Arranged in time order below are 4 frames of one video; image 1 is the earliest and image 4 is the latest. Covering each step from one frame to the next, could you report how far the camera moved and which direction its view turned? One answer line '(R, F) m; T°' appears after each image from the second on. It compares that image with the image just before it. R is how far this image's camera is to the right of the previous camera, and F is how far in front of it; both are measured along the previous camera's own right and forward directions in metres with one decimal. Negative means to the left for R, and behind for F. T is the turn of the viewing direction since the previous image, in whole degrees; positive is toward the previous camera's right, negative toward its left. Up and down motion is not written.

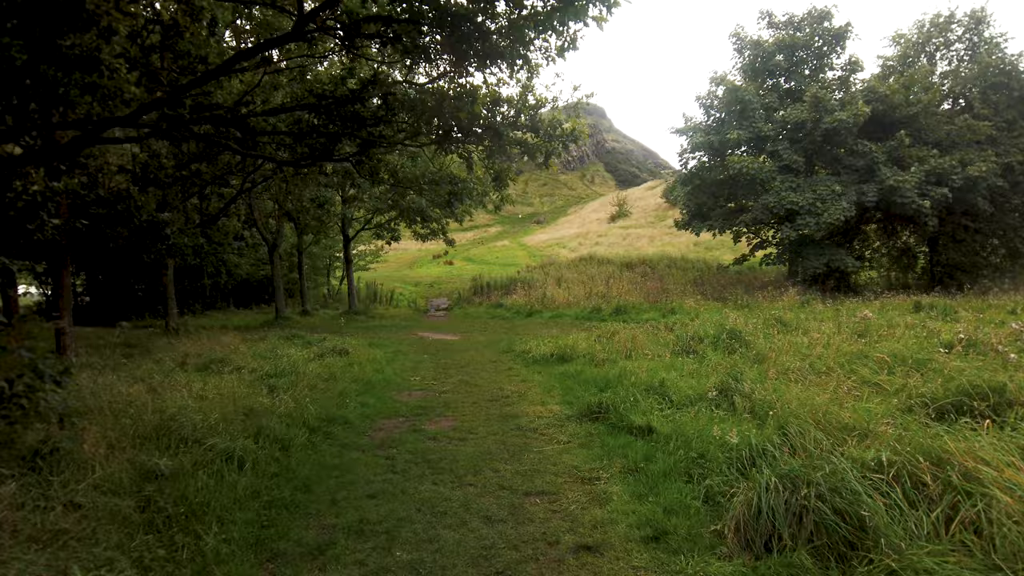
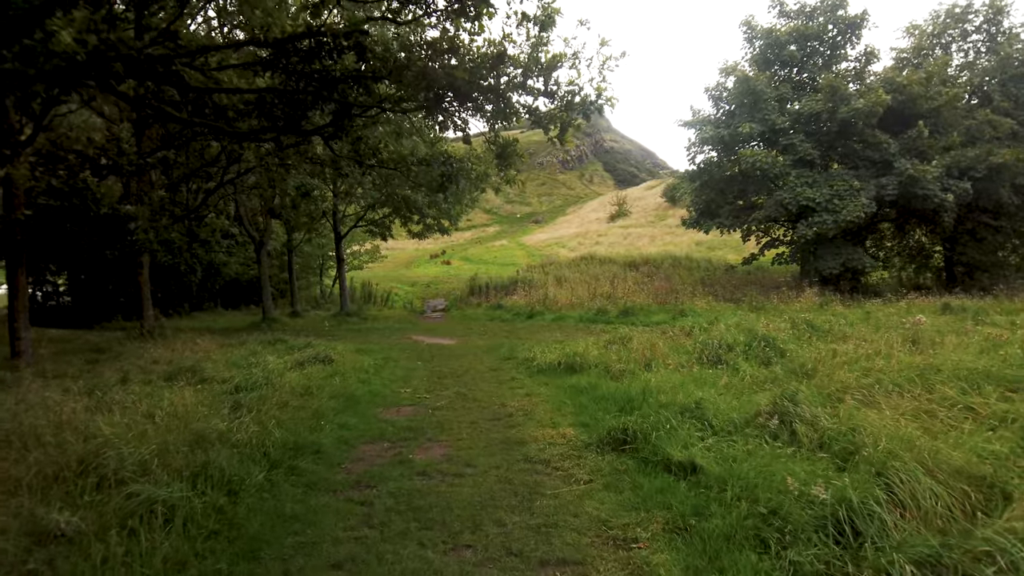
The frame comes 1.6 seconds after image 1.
(-0.1, +1.2) m; 0°
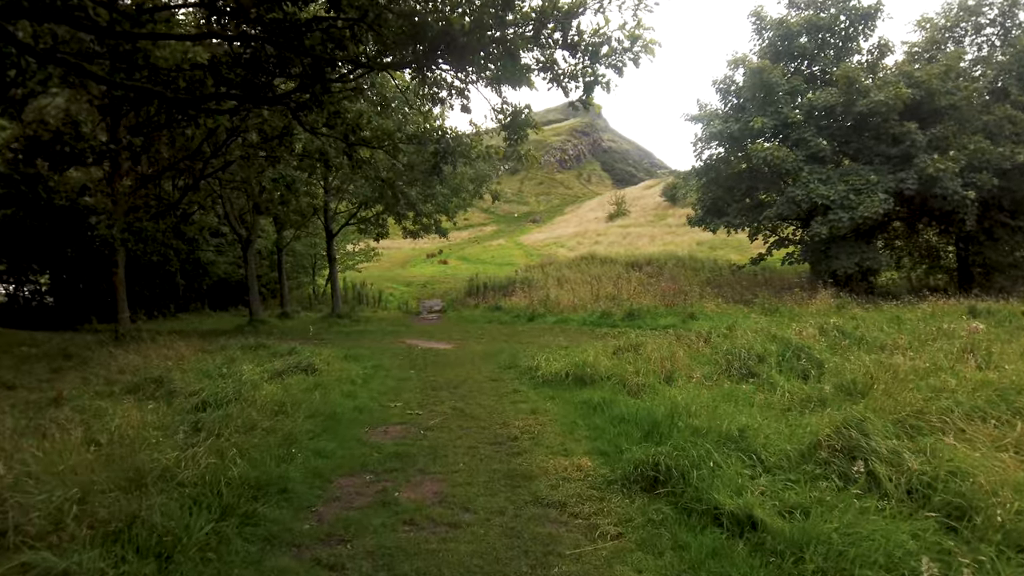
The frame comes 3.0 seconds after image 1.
(-0.1, +1.0) m; 0°
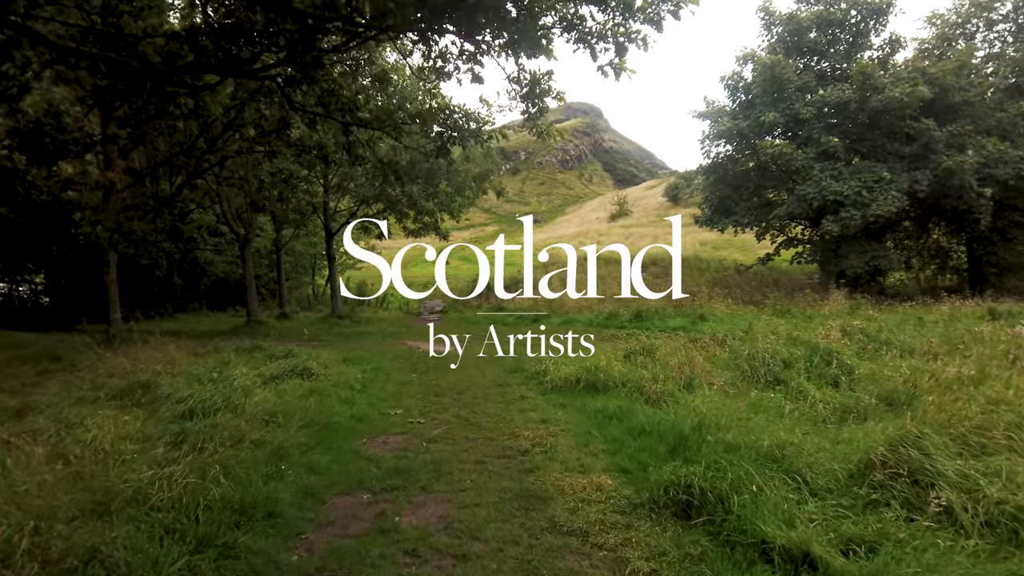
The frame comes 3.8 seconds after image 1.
(-0.1, +0.5) m; 0°
